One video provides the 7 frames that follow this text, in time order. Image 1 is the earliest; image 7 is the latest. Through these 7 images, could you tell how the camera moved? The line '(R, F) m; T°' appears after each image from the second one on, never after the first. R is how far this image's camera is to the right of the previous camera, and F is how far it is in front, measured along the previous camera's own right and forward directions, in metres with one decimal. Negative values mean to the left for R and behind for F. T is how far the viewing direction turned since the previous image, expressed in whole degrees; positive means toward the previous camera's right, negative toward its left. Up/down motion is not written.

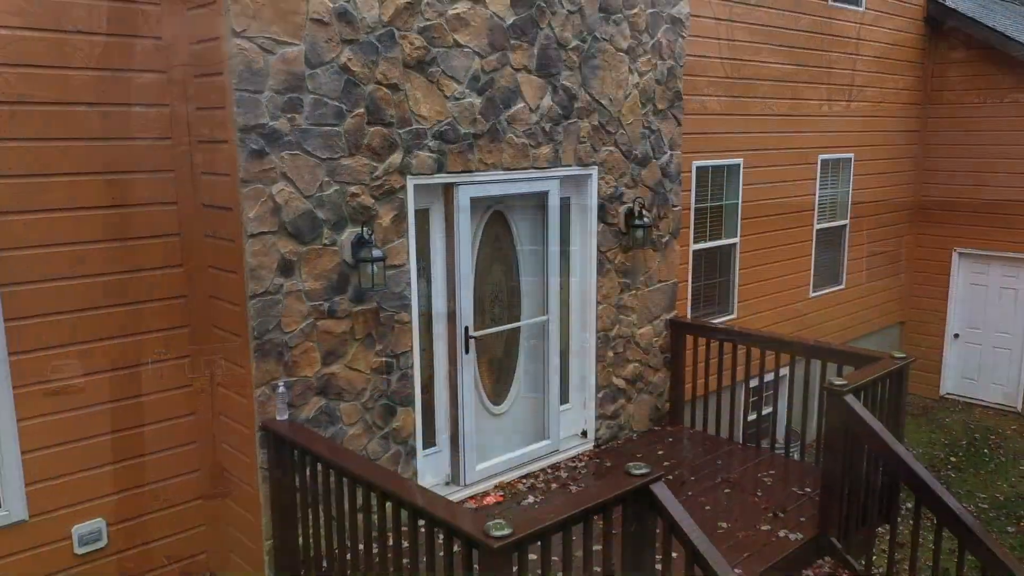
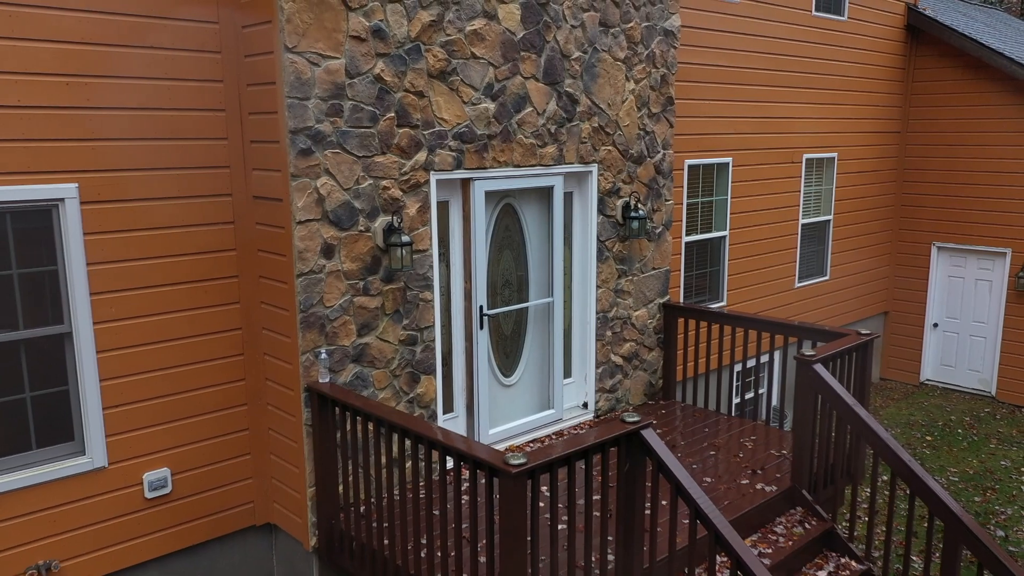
(-0.1, -0.6) m; 0°
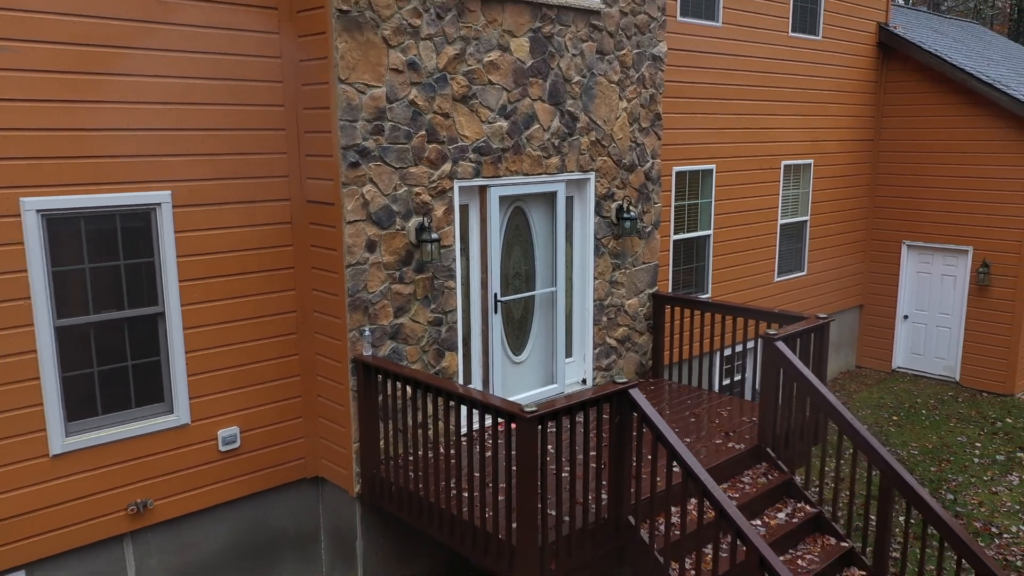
(-0.1, -0.8) m; 0°
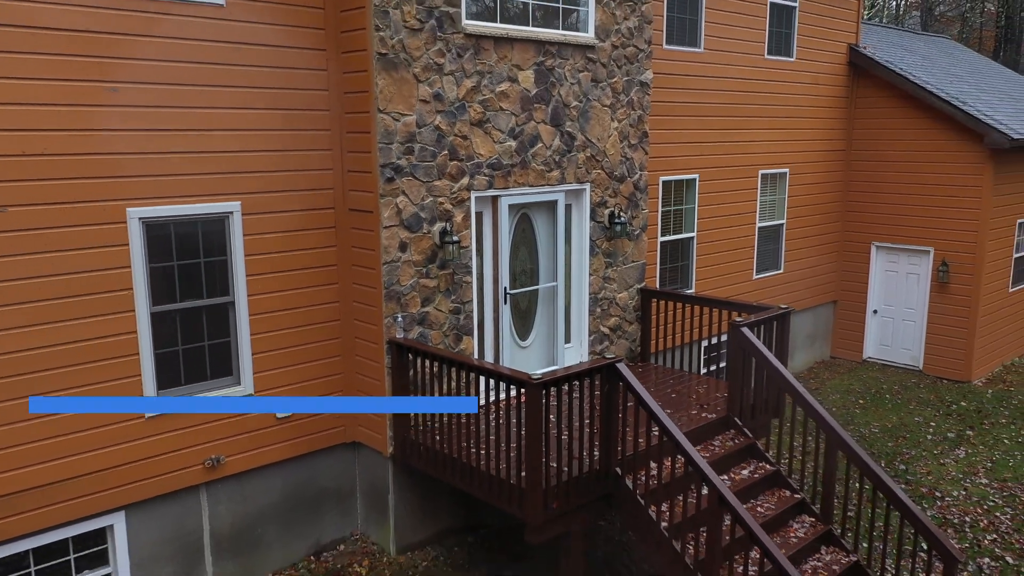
(-0.1, -1.0) m; 0°
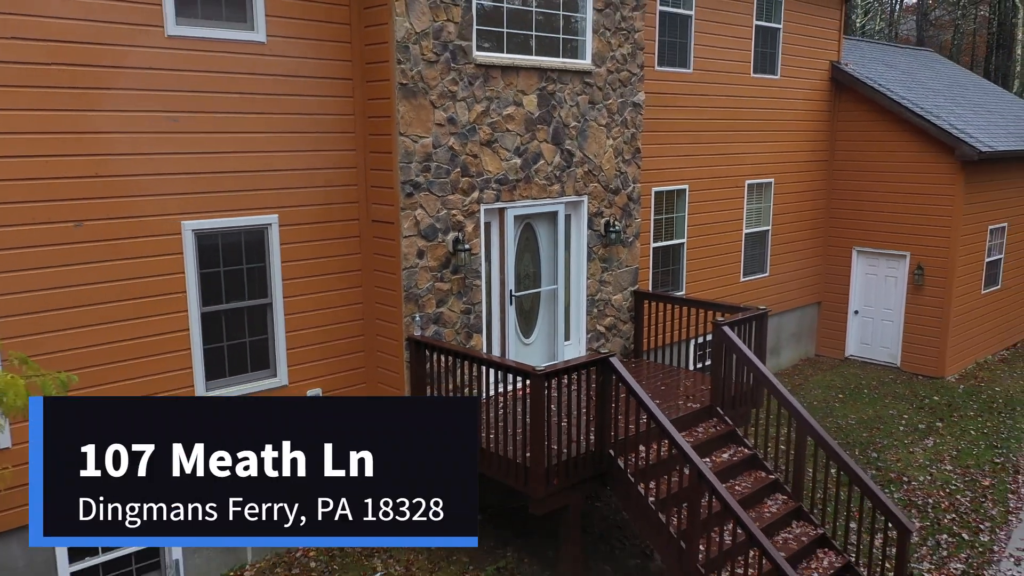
(-0.1, -0.7) m; 0°
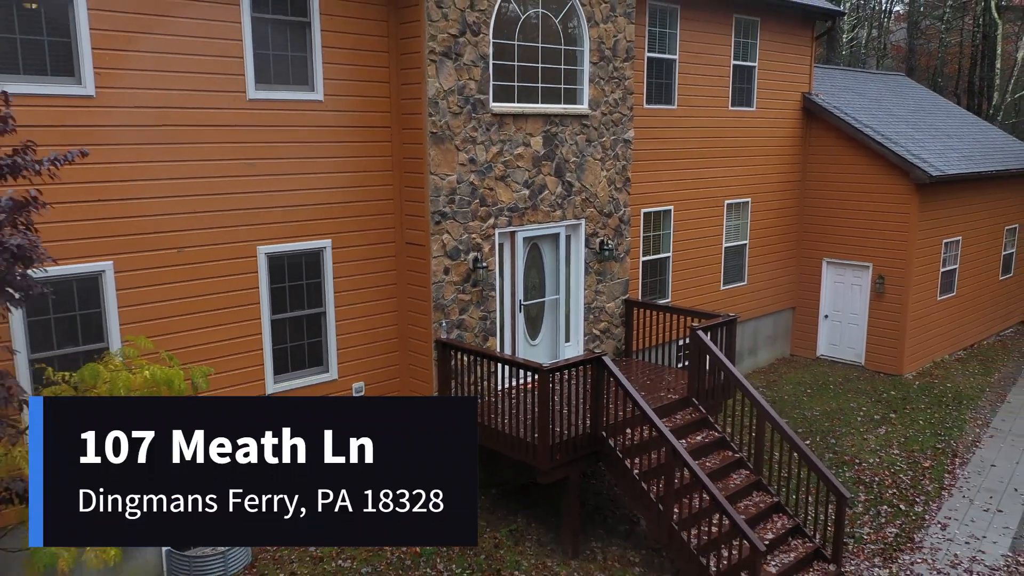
(-0.2, -1.4) m; 0°
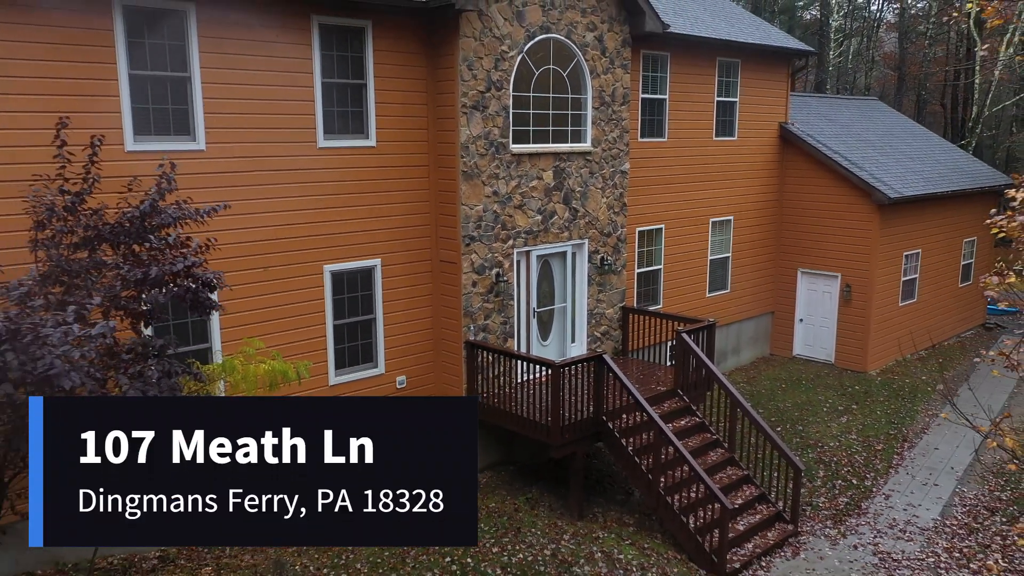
(-0.3, -1.7) m; 0°
